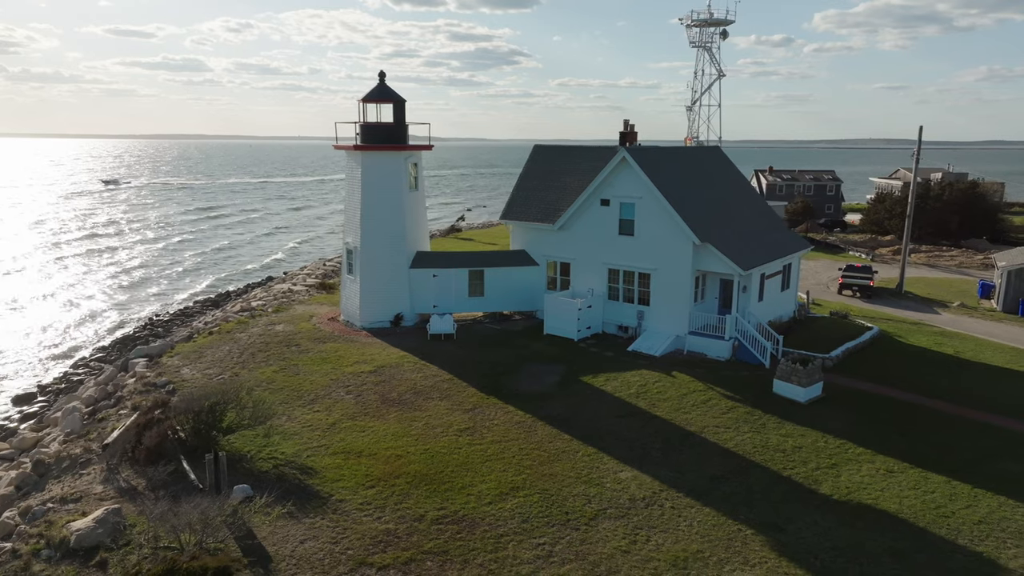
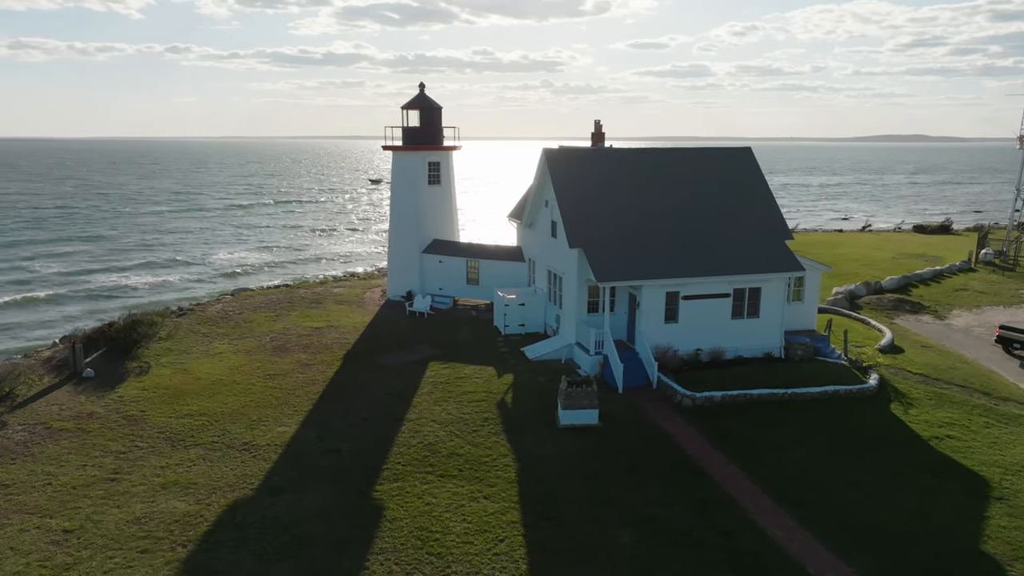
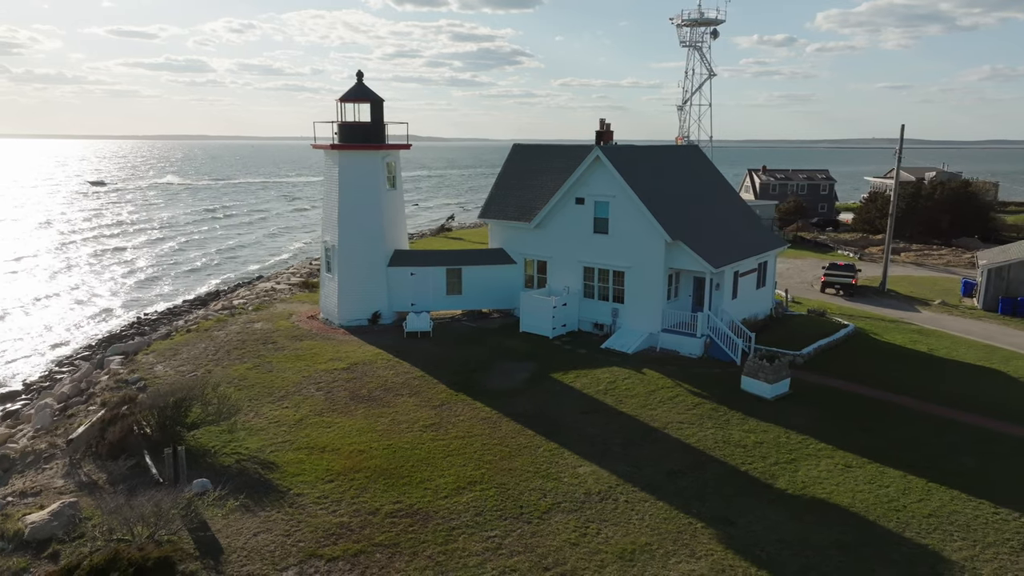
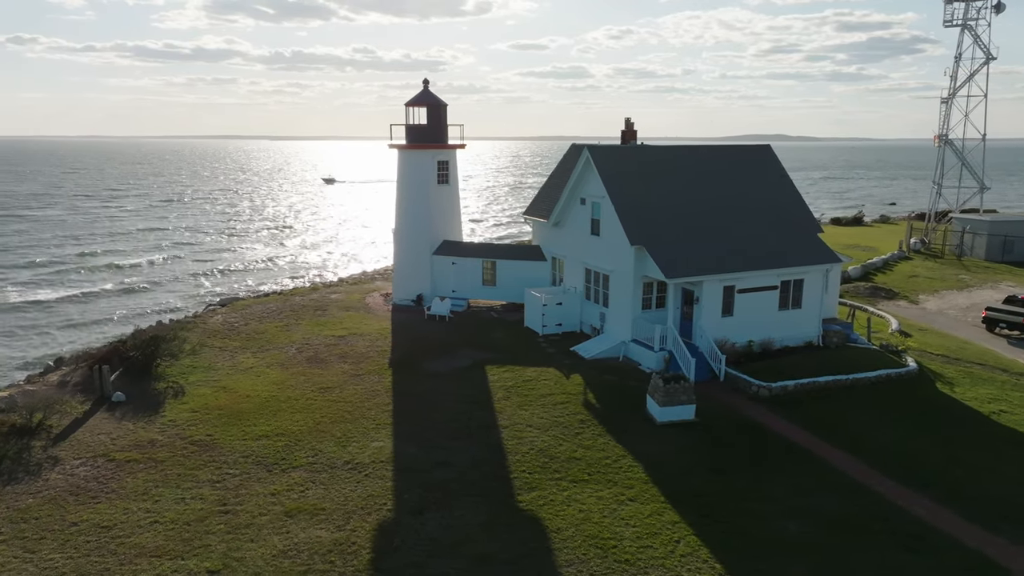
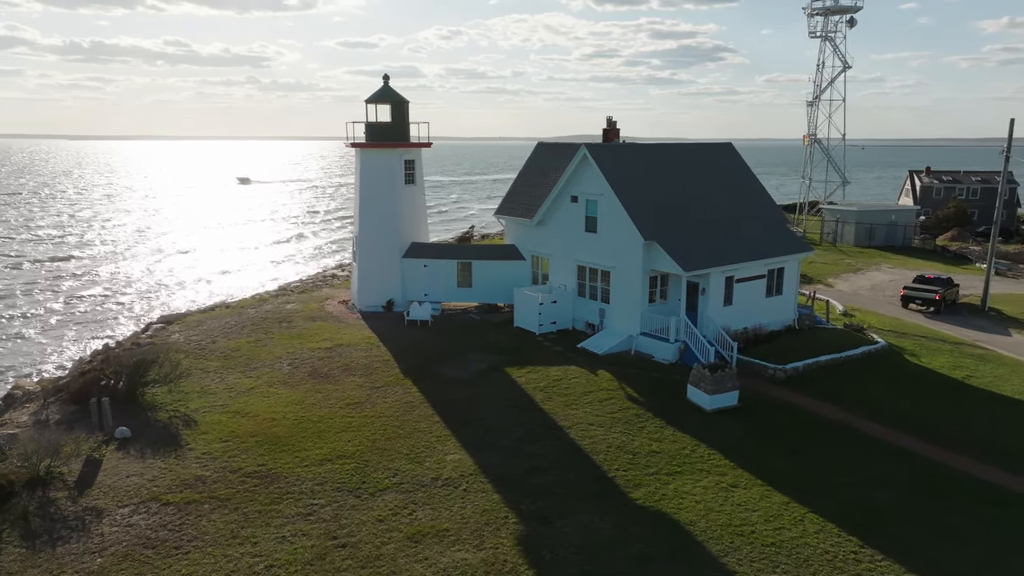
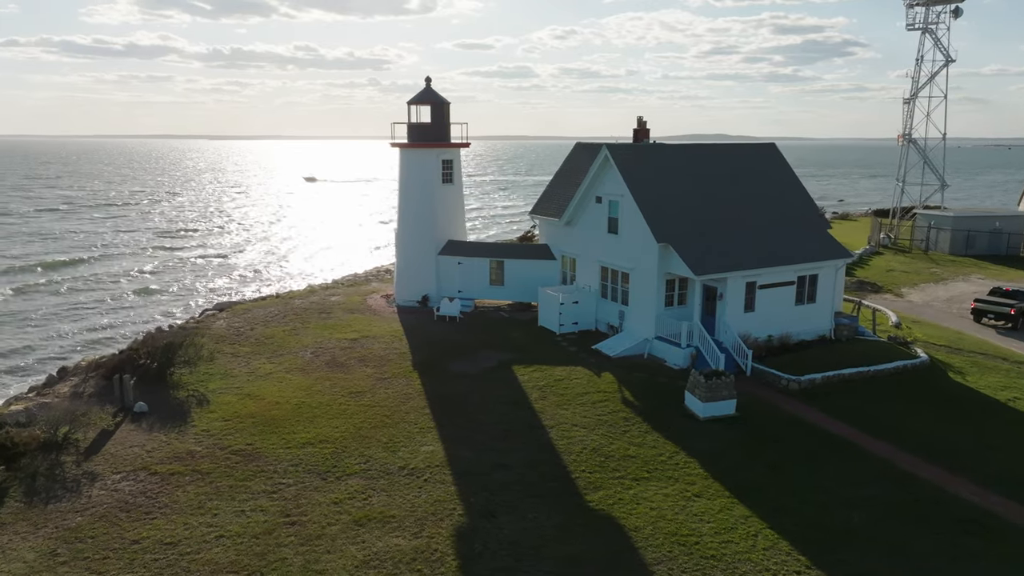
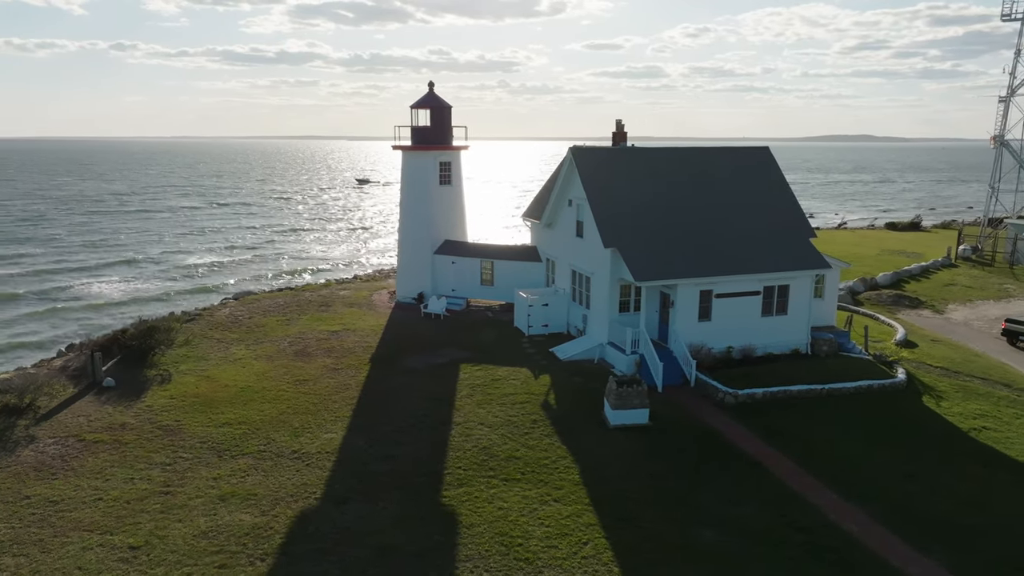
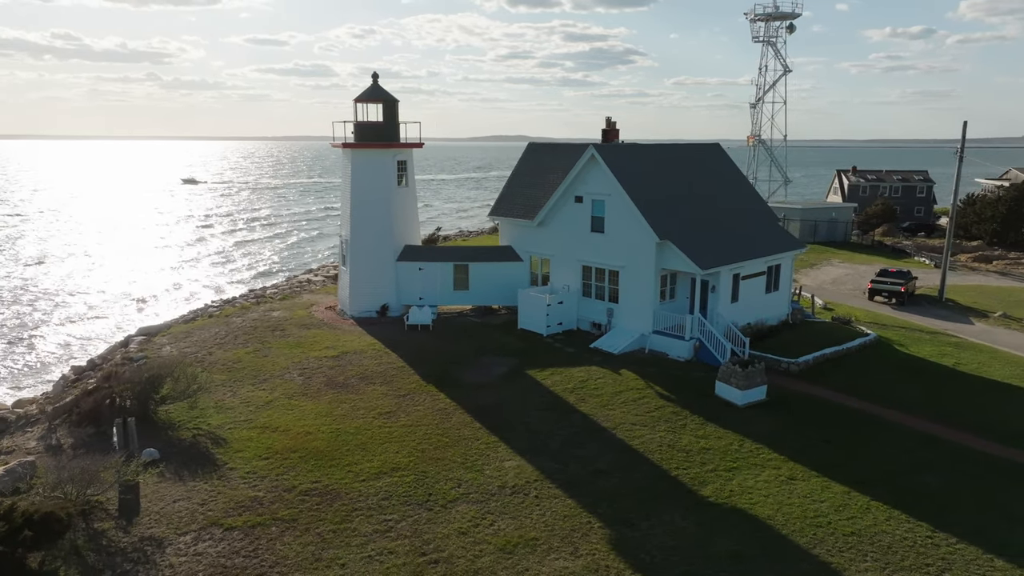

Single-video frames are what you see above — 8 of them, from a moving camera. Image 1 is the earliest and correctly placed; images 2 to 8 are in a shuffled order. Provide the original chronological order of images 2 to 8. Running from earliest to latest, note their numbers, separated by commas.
3, 8, 5, 6, 4, 7, 2
